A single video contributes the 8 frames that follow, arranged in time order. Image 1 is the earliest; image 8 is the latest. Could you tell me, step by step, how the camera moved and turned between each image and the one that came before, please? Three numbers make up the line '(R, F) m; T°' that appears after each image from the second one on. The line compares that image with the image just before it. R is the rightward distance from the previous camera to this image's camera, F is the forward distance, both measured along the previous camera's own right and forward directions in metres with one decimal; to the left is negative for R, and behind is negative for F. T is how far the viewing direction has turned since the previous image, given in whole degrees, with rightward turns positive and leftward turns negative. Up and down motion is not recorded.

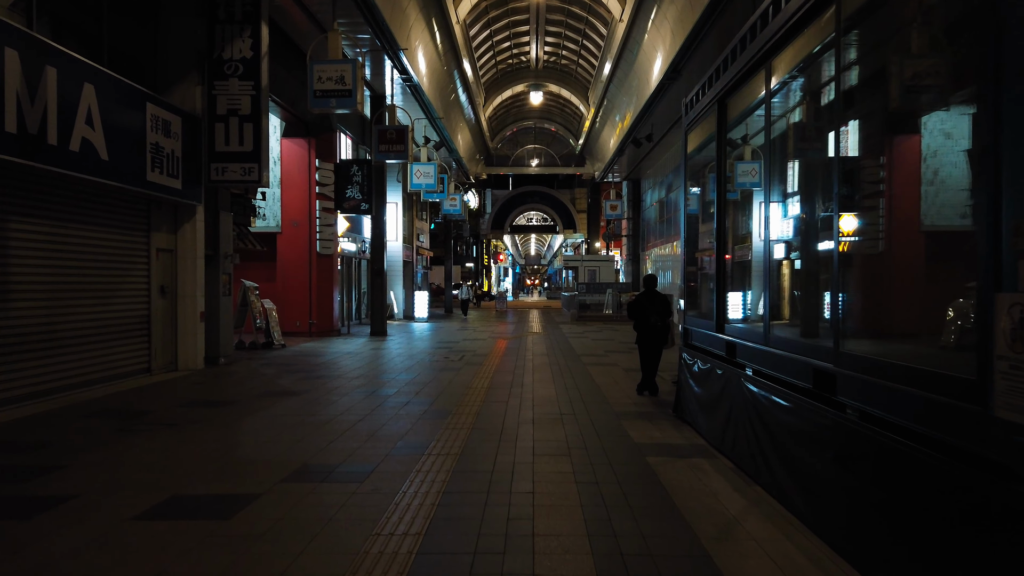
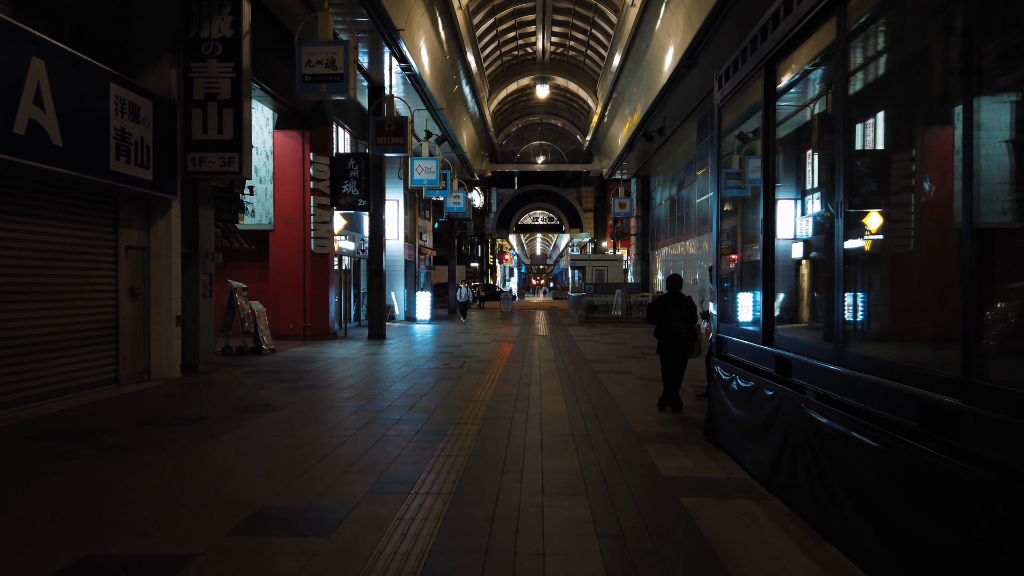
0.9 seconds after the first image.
(0.0, +1.0) m; 0°
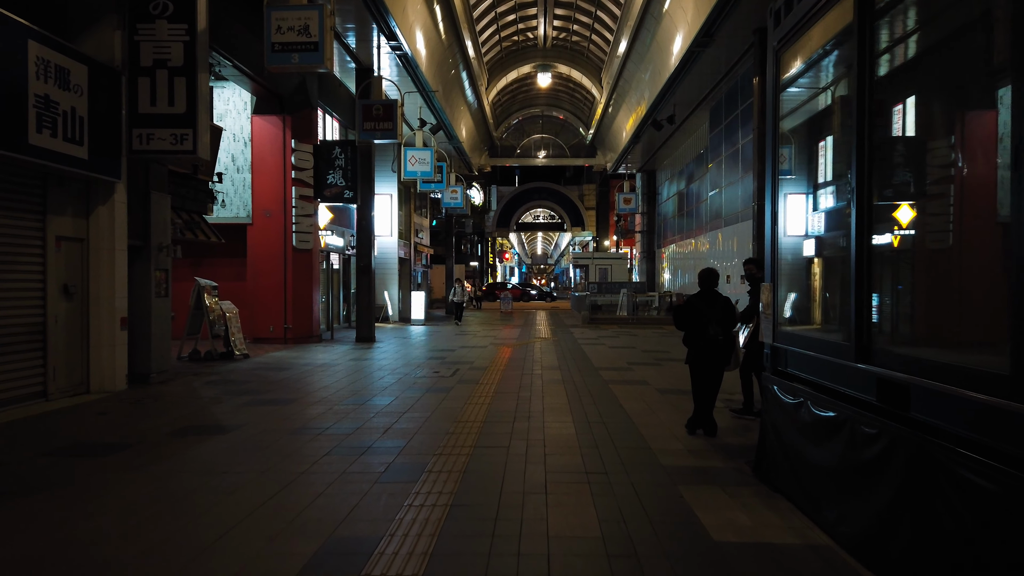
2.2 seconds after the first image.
(0.0, +1.4) m; 0°
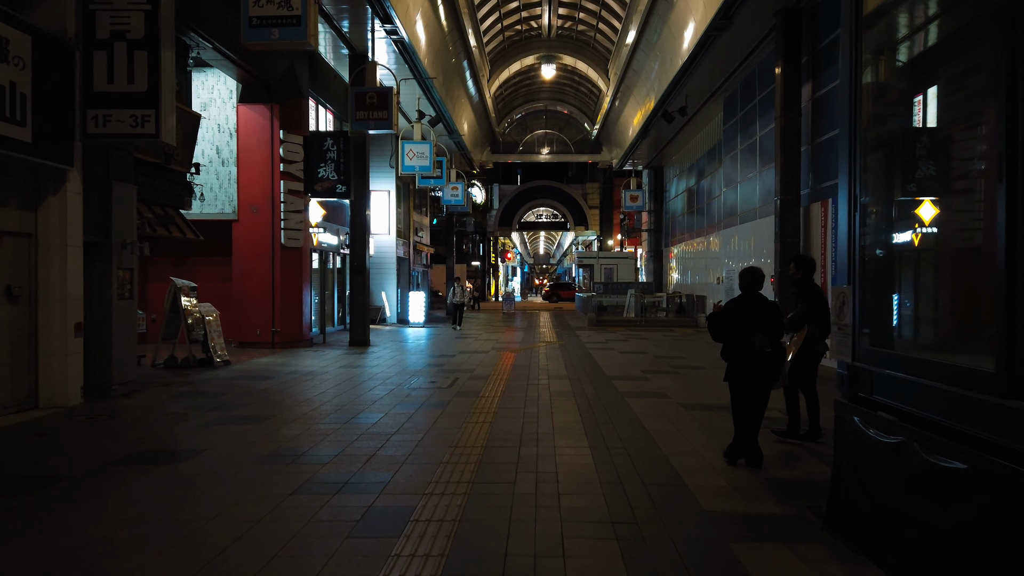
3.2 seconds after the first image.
(0.0, +1.0) m; 0°
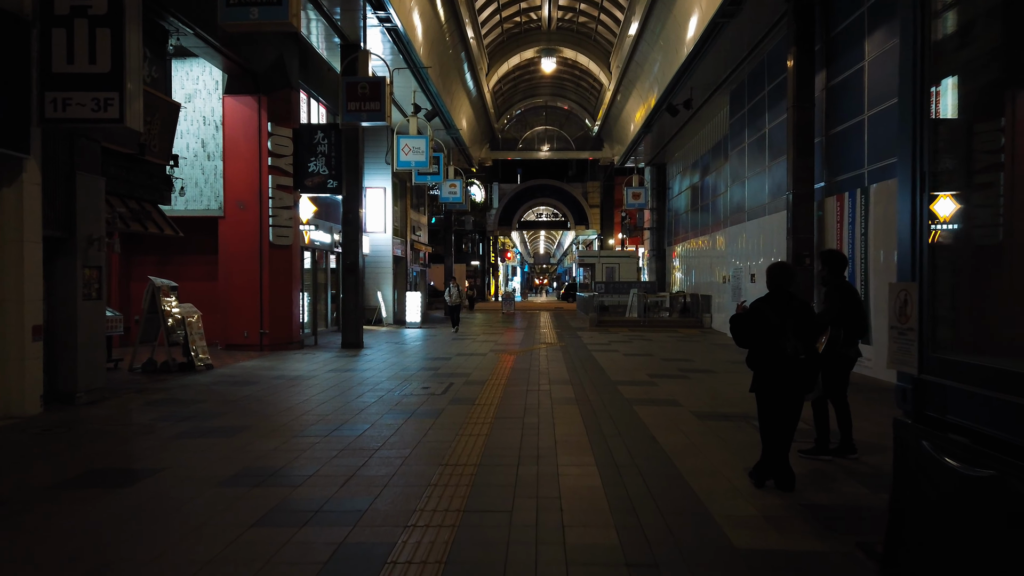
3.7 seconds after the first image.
(0.0, +0.6) m; 0°
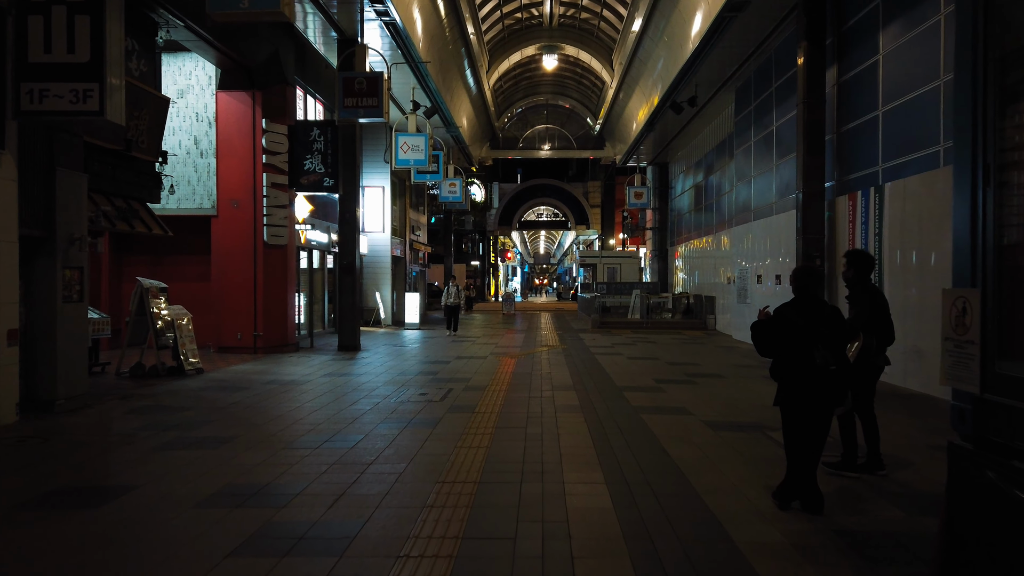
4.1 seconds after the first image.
(0.0, +0.4) m; 0°
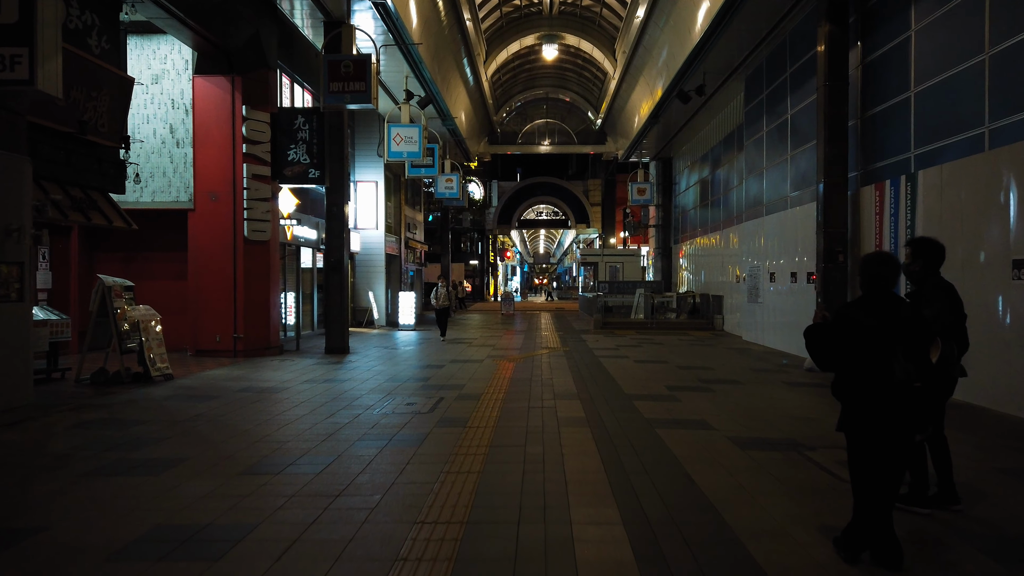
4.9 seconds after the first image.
(0.0, +0.9) m; 0°
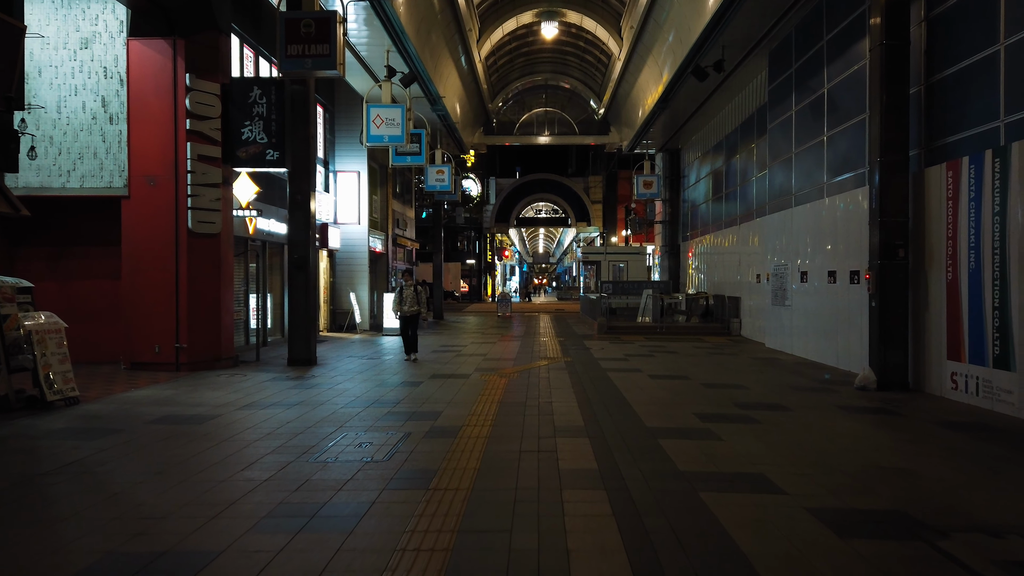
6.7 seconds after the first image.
(+0.1, +1.9) m; 0°
